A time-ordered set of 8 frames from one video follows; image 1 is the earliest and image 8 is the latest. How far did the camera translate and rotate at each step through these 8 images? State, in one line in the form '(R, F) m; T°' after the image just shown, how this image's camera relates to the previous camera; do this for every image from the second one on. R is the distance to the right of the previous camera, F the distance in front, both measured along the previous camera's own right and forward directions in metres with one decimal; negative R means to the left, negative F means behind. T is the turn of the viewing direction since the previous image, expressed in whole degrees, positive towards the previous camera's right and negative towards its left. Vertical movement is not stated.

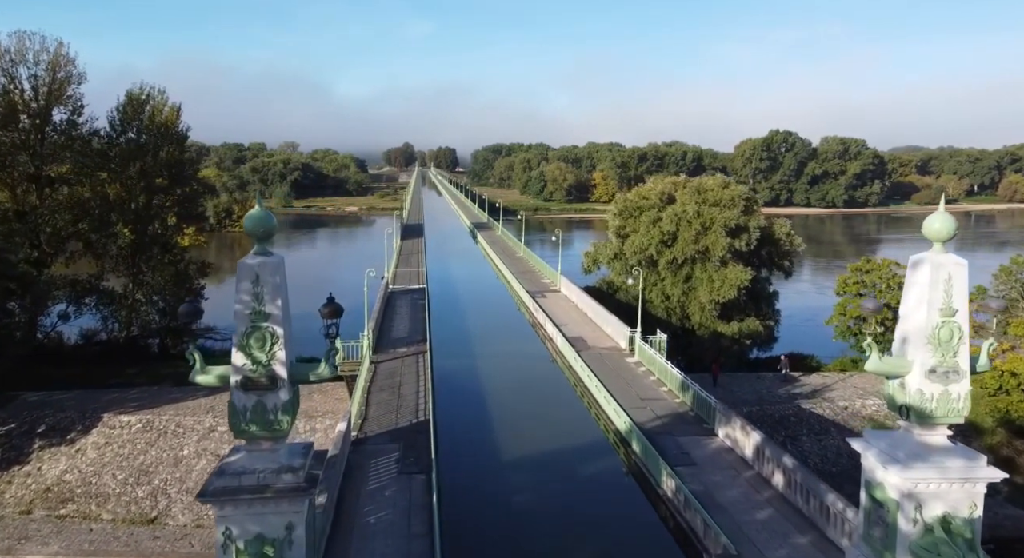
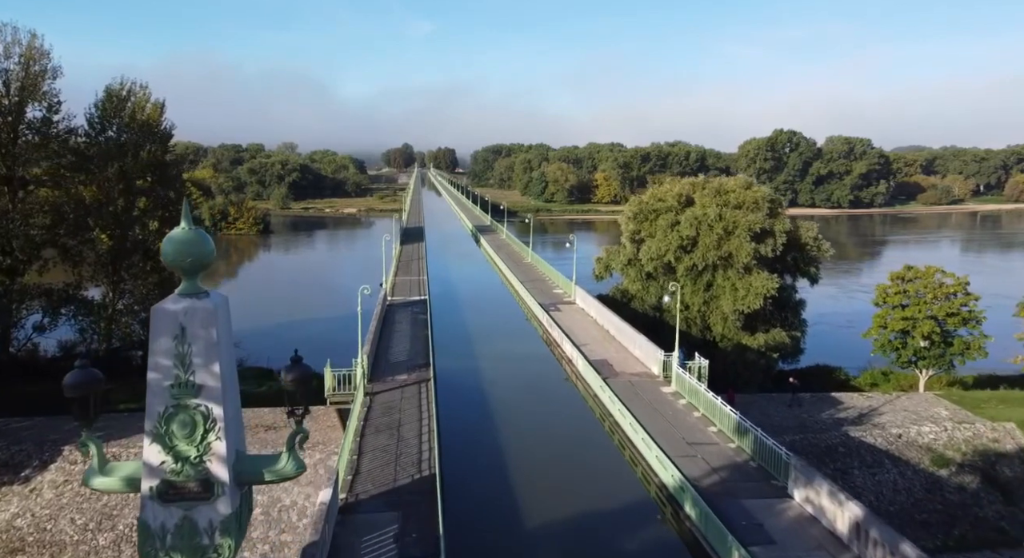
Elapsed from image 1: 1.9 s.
(-0.2, +1.4) m; 0°
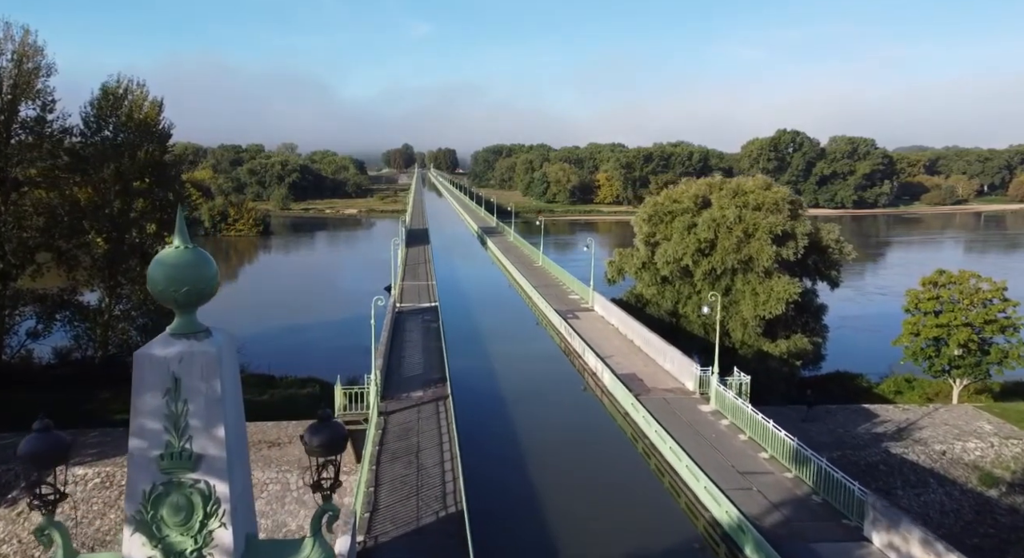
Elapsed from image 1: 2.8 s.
(-0.3, +0.7) m; 0°
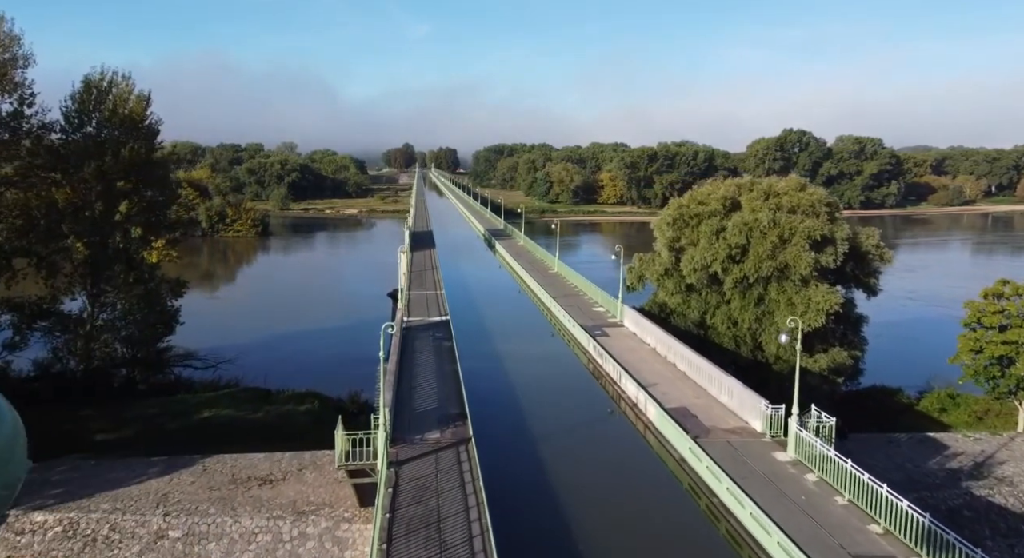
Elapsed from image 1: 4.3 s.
(-0.3, +1.4) m; 0°
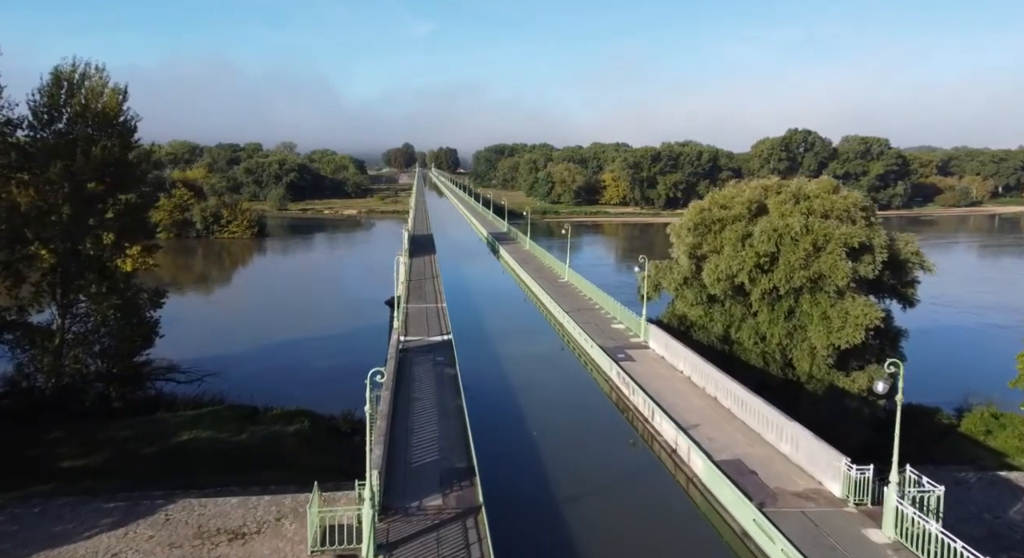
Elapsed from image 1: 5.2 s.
(-0.2, +1.4) m; 0°
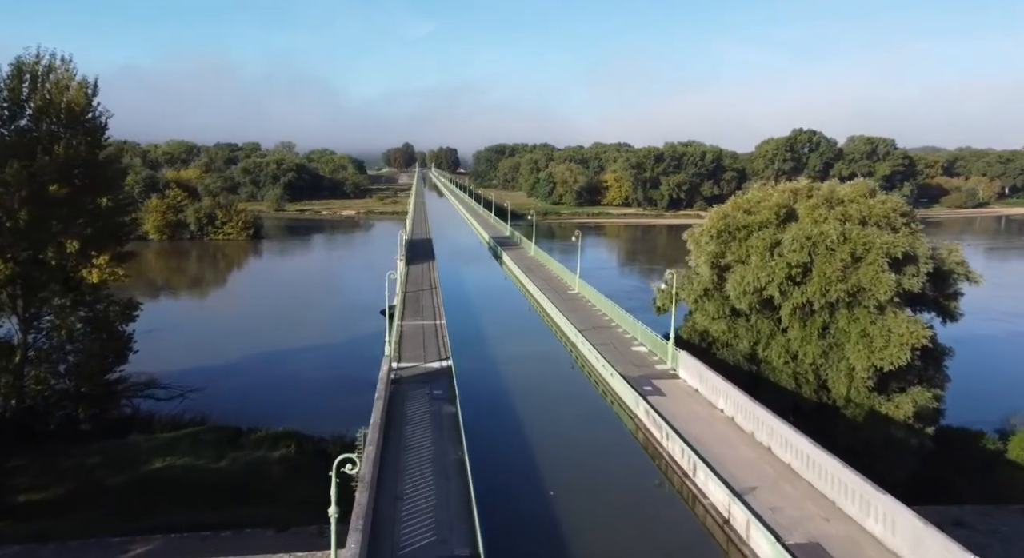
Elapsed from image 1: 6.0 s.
(-0.1, +1.4) m; 0°
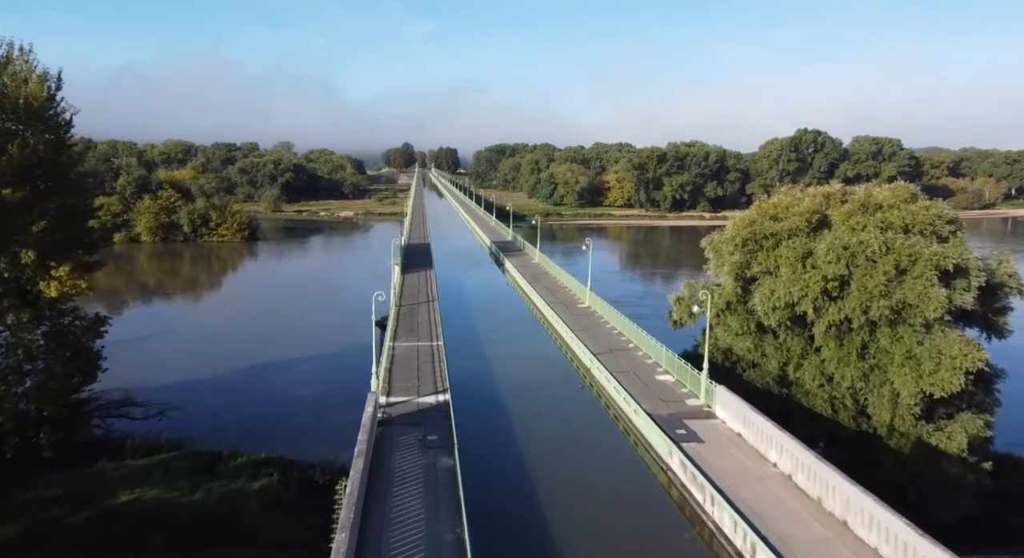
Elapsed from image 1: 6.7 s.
(-0.1, +1.4) m; 0°
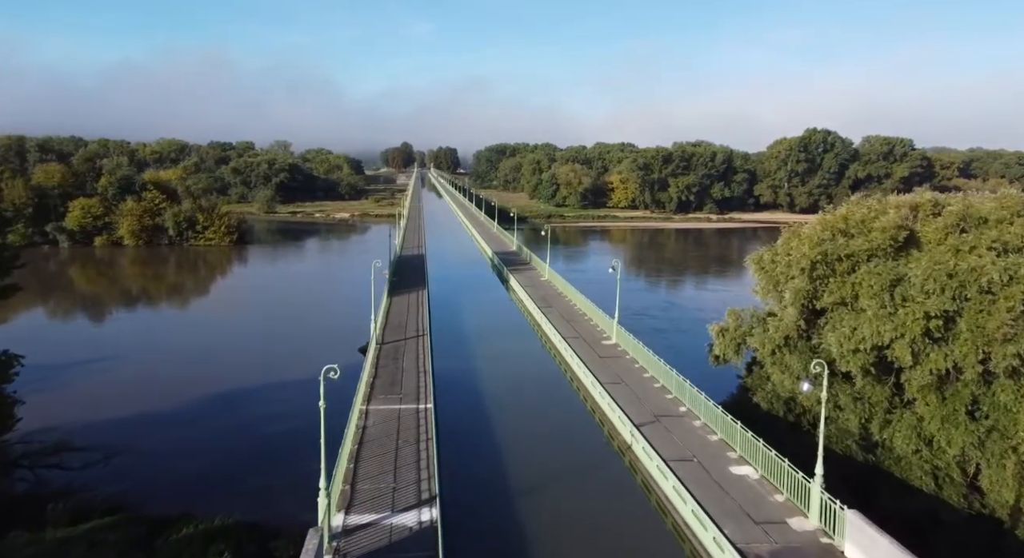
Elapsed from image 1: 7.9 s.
(-0.2, +2.8) m; 0°
